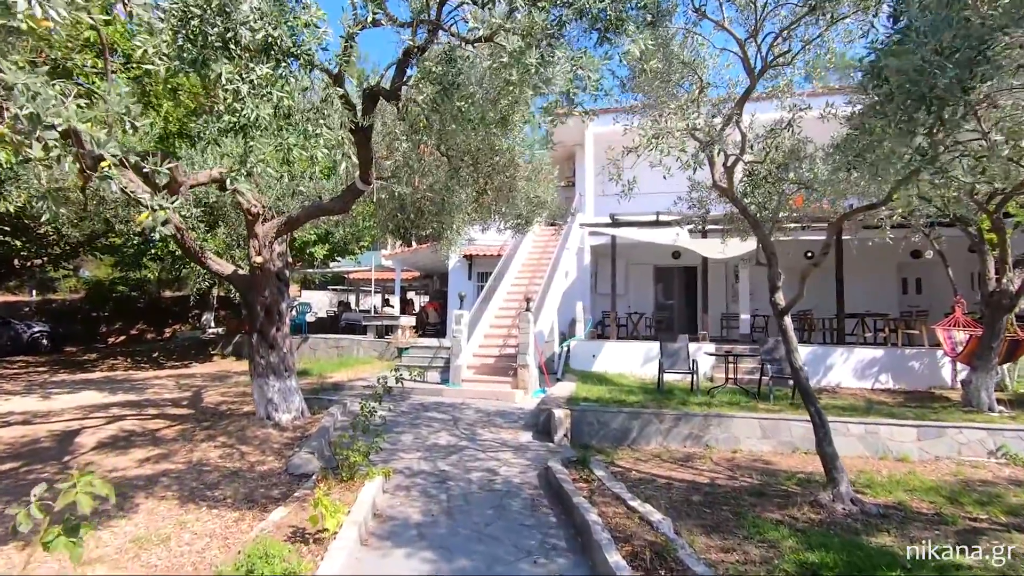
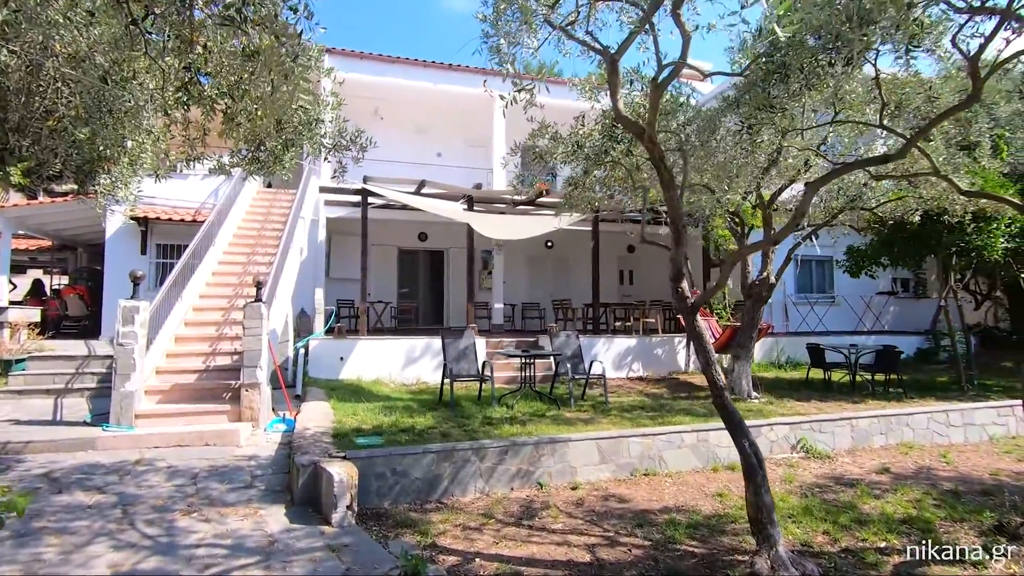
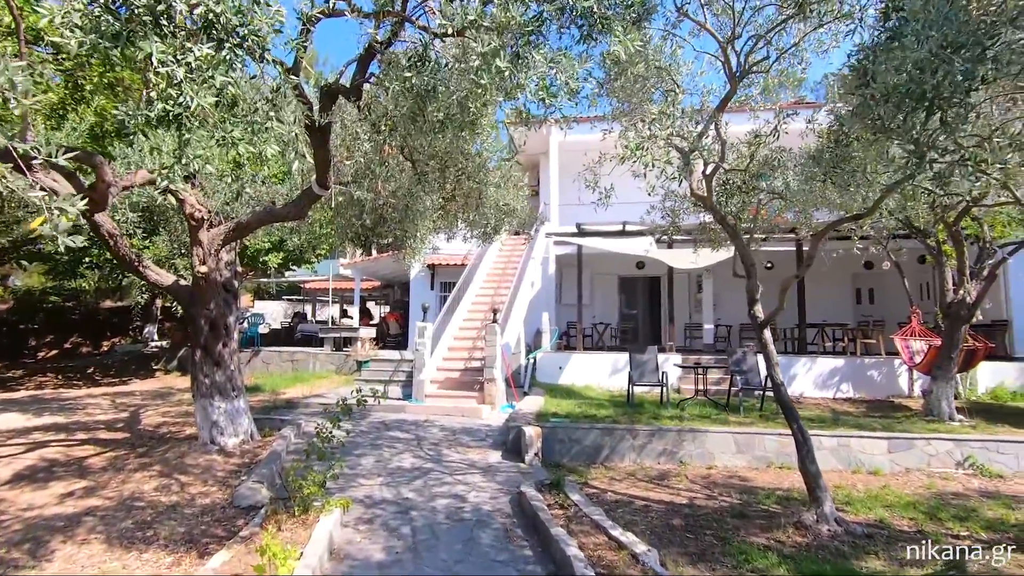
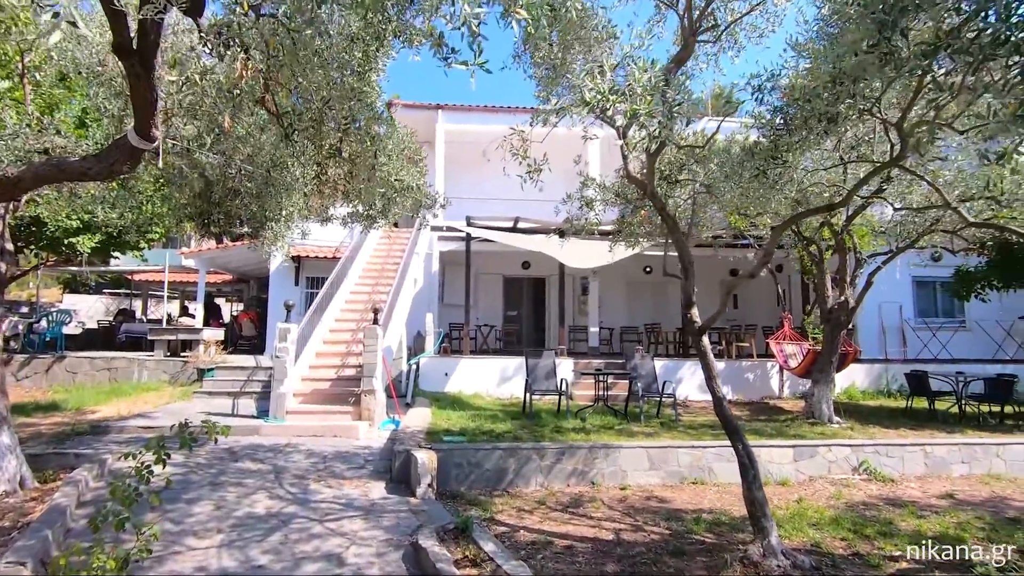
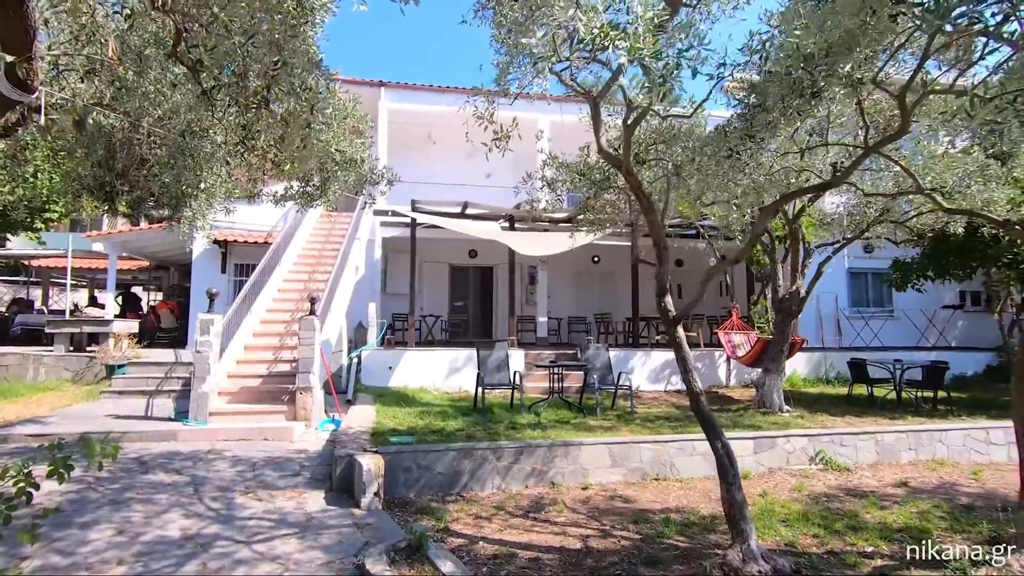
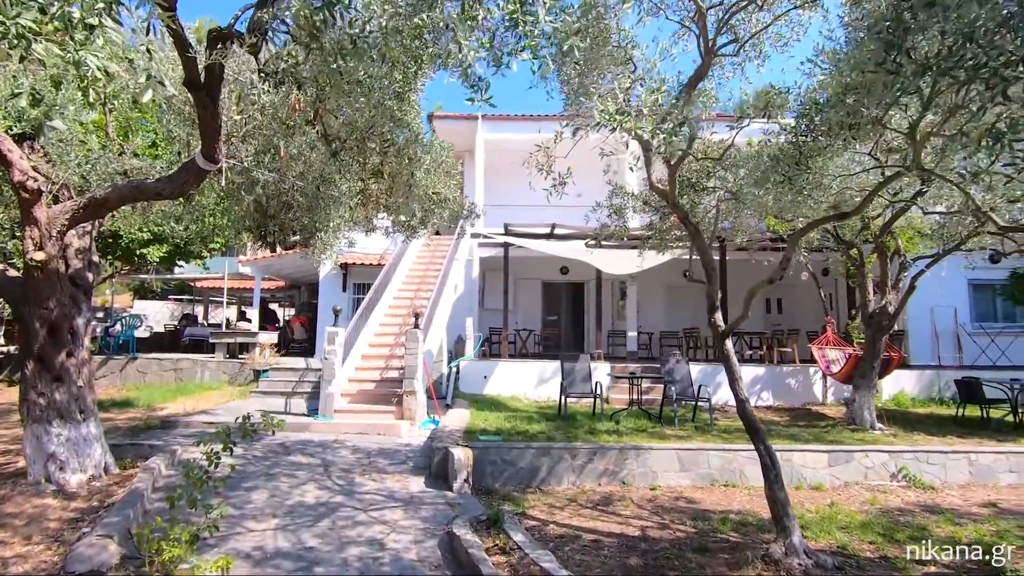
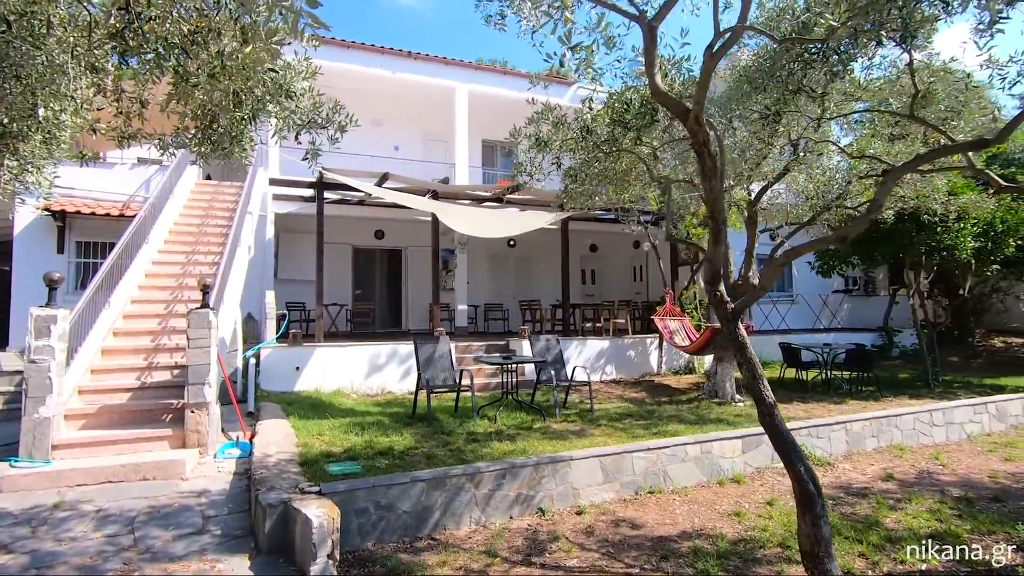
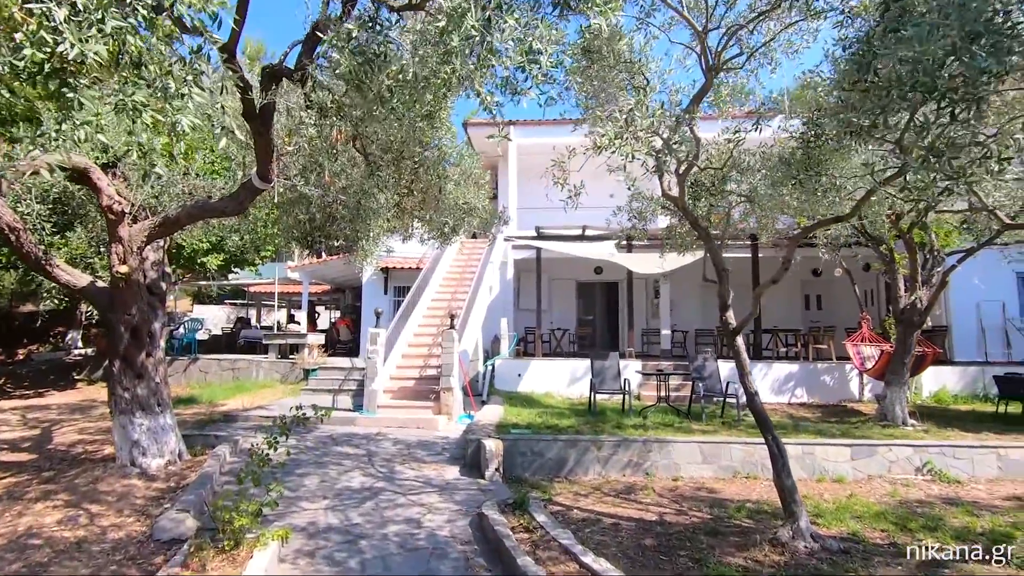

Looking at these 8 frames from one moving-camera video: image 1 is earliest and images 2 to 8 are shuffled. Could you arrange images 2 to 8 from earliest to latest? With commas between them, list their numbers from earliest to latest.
3, 8, 6, 4, 5, 2, 7
